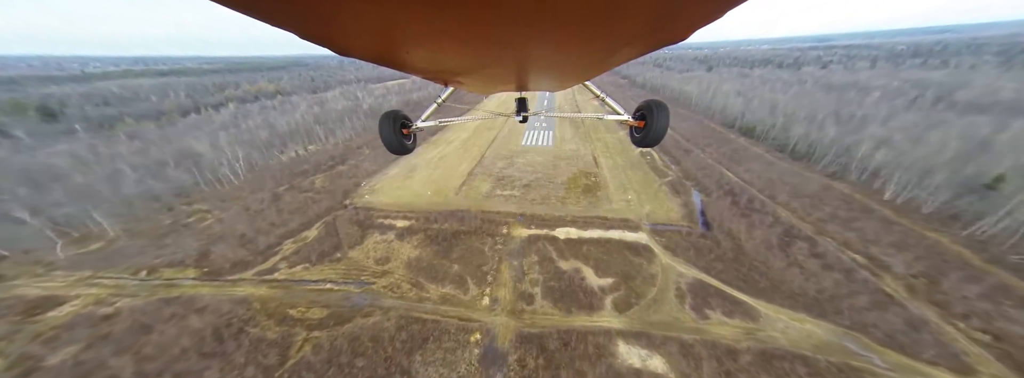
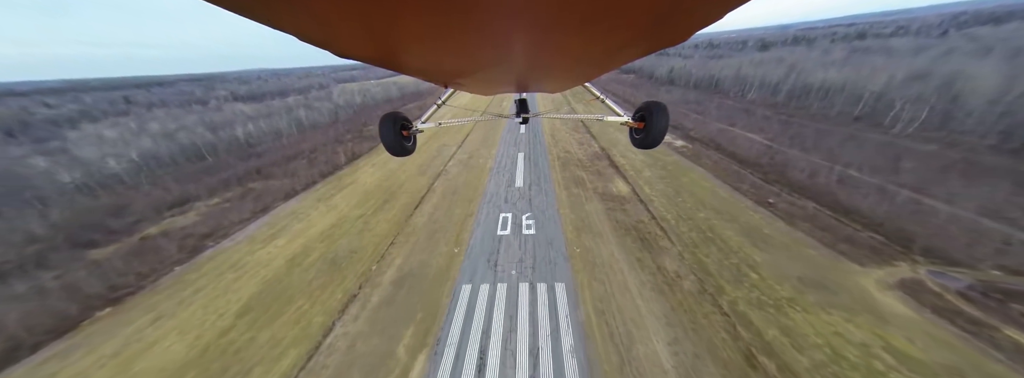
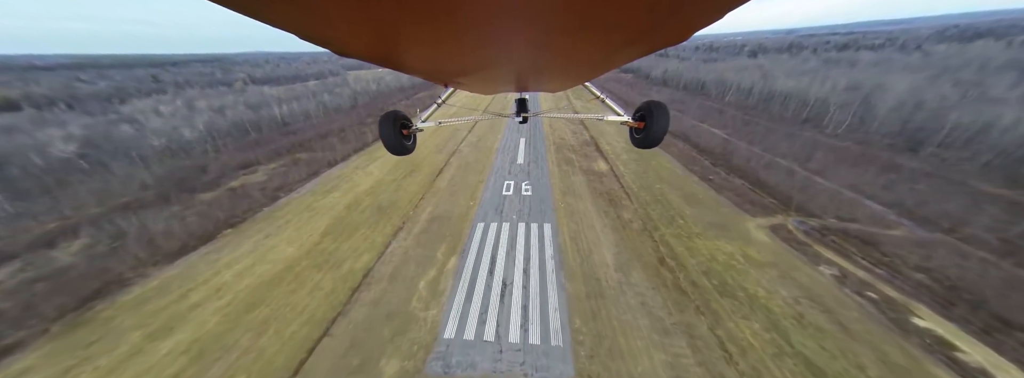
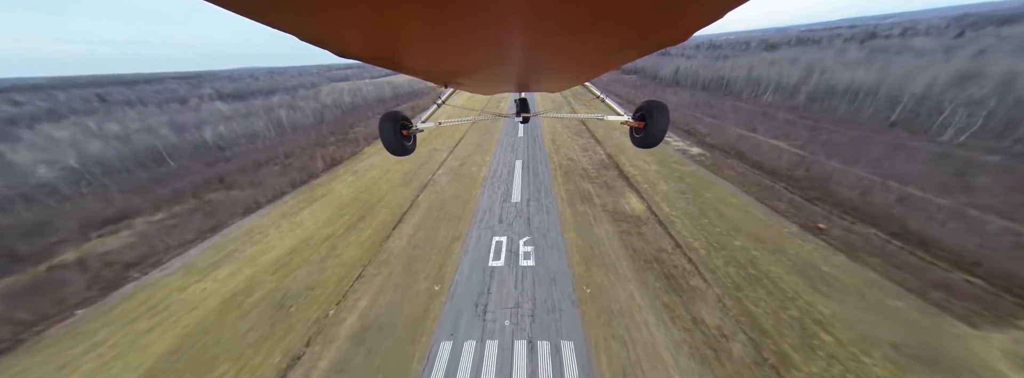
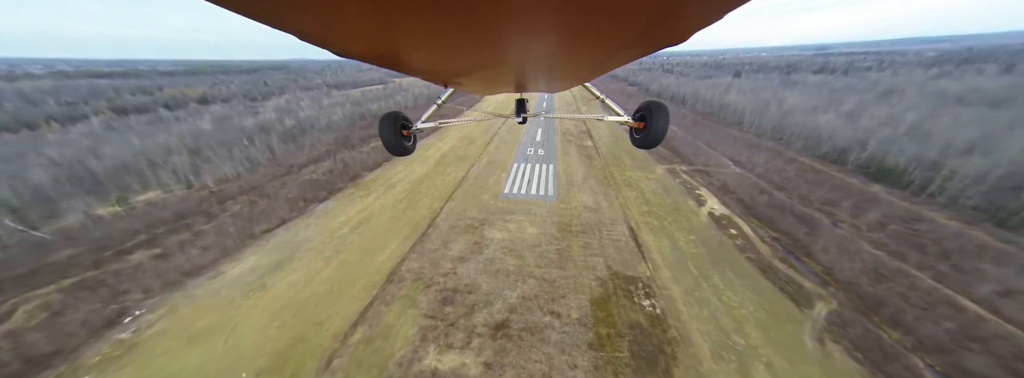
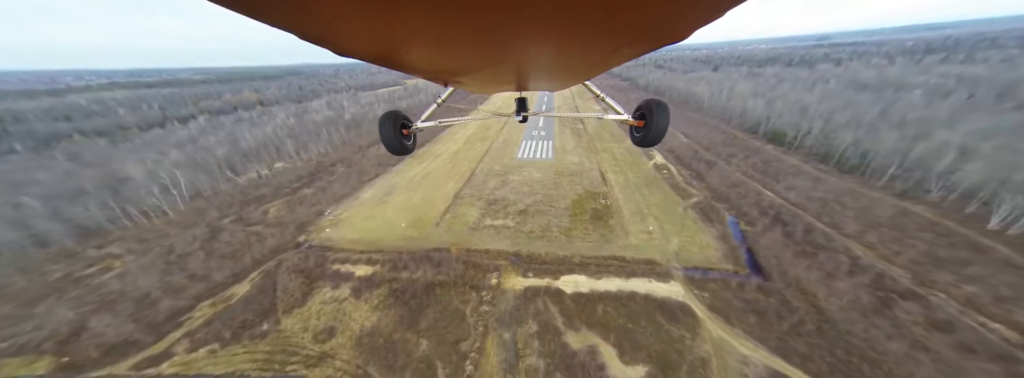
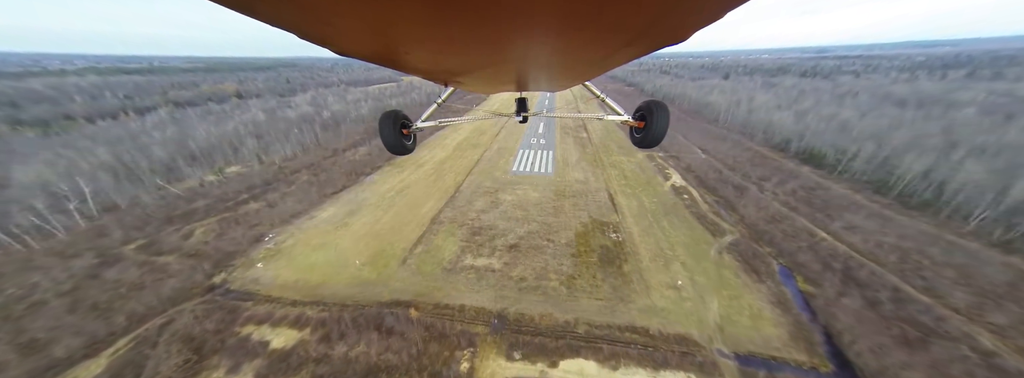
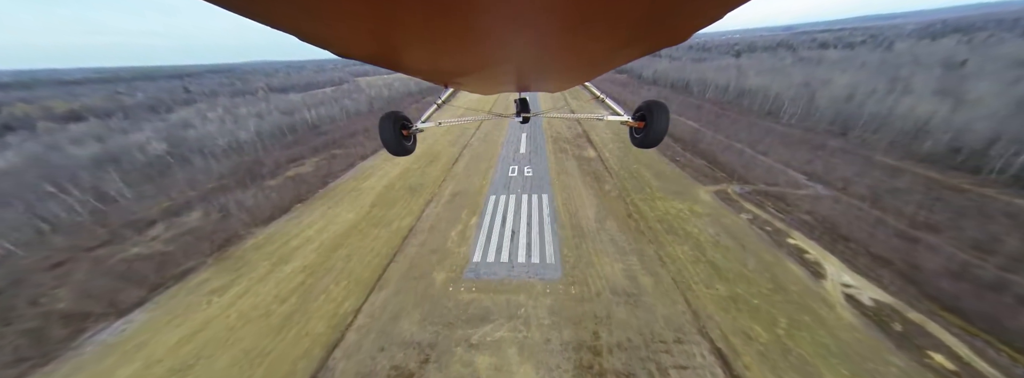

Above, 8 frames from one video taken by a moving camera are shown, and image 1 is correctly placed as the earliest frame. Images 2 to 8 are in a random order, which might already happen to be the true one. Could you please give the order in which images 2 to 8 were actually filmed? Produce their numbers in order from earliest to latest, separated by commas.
6, 7, 5, 8, 3, 2, 4
